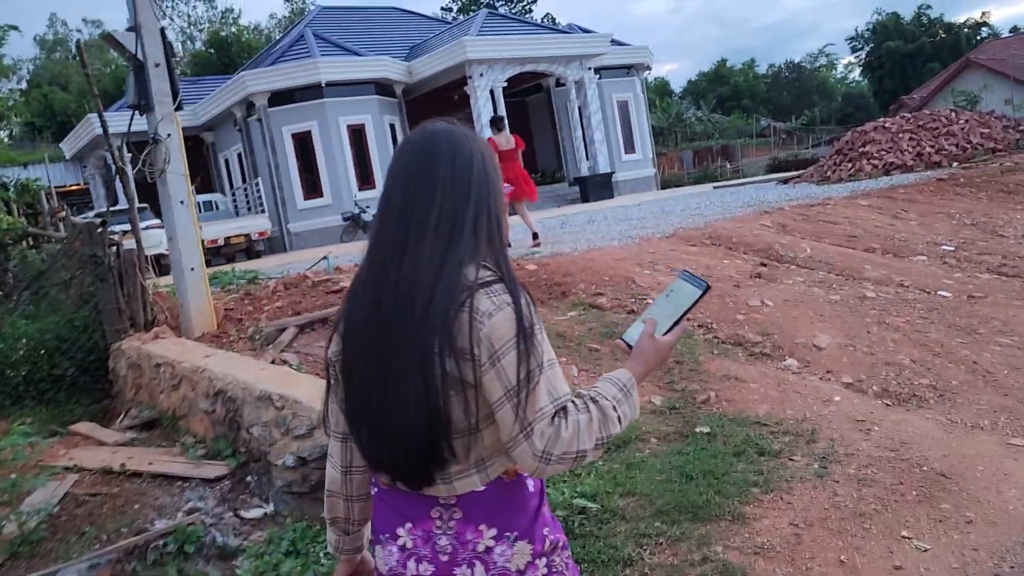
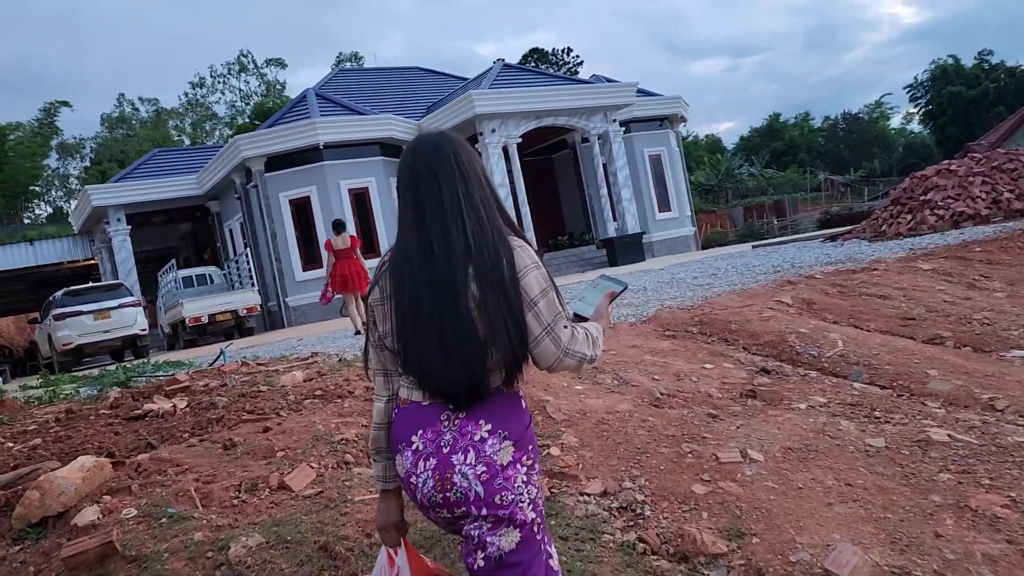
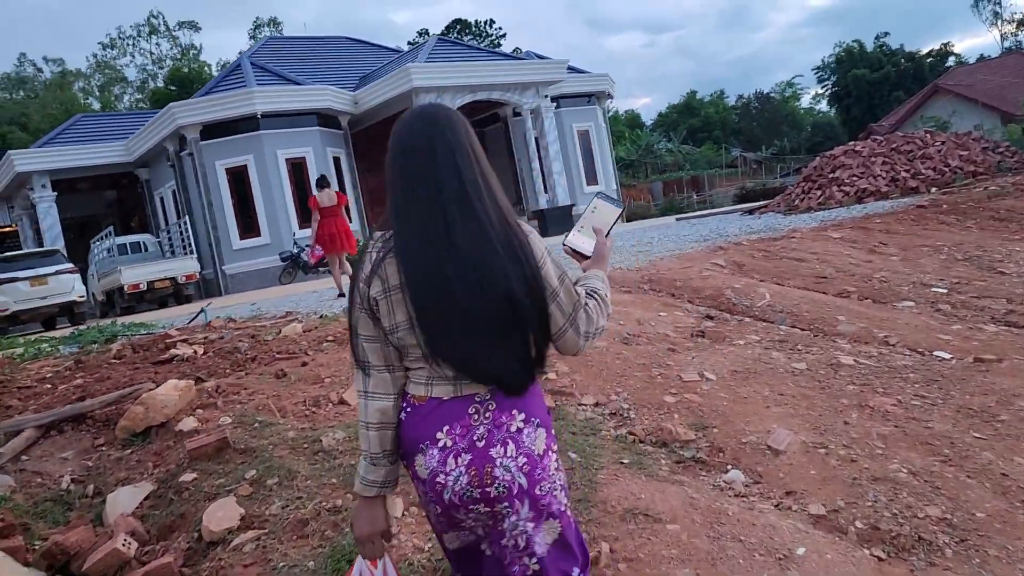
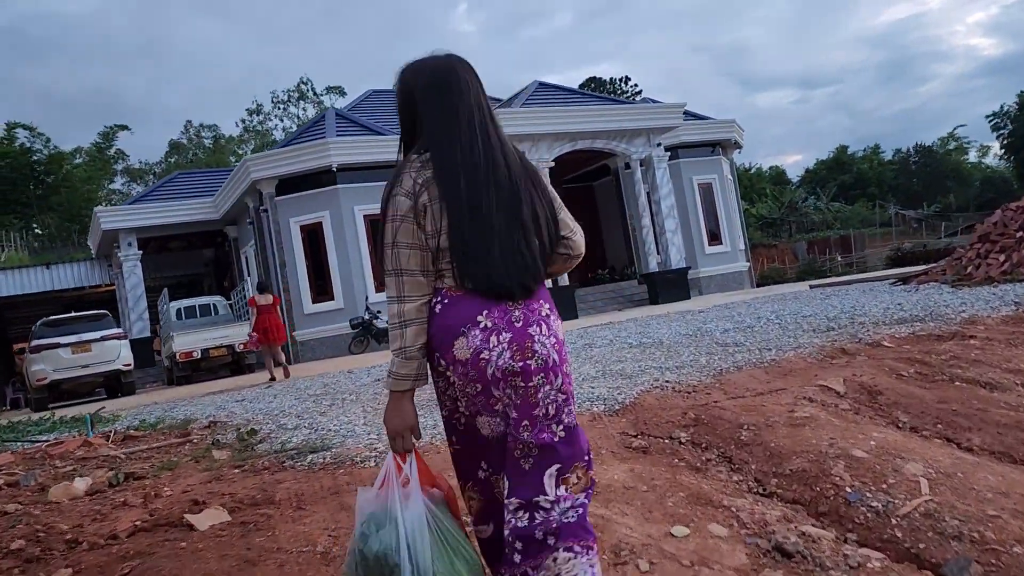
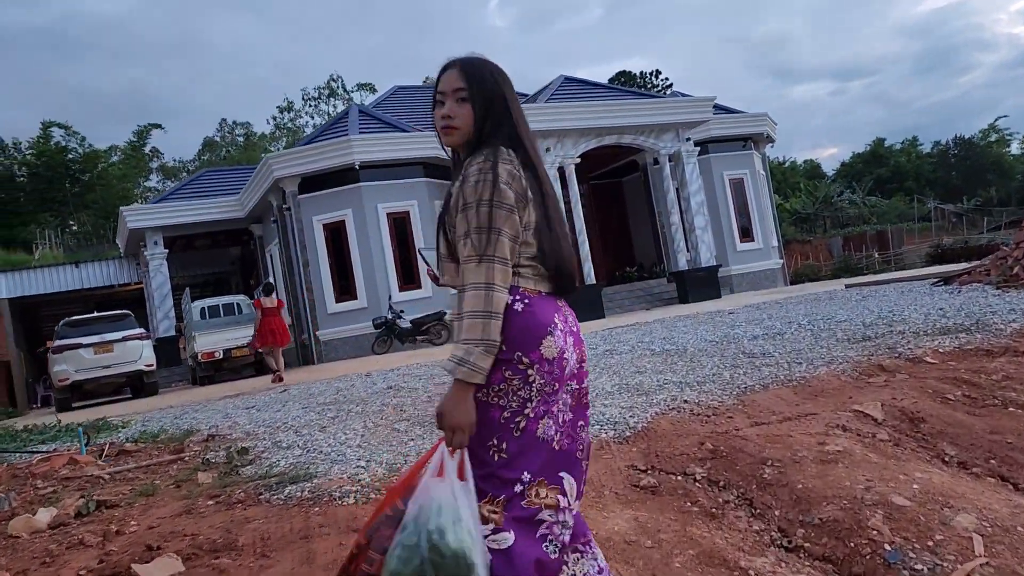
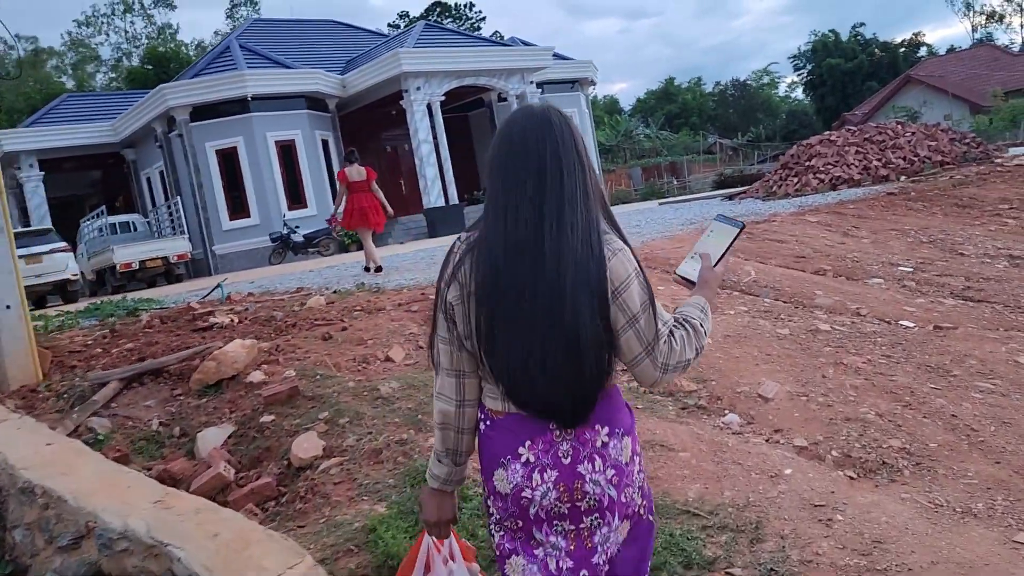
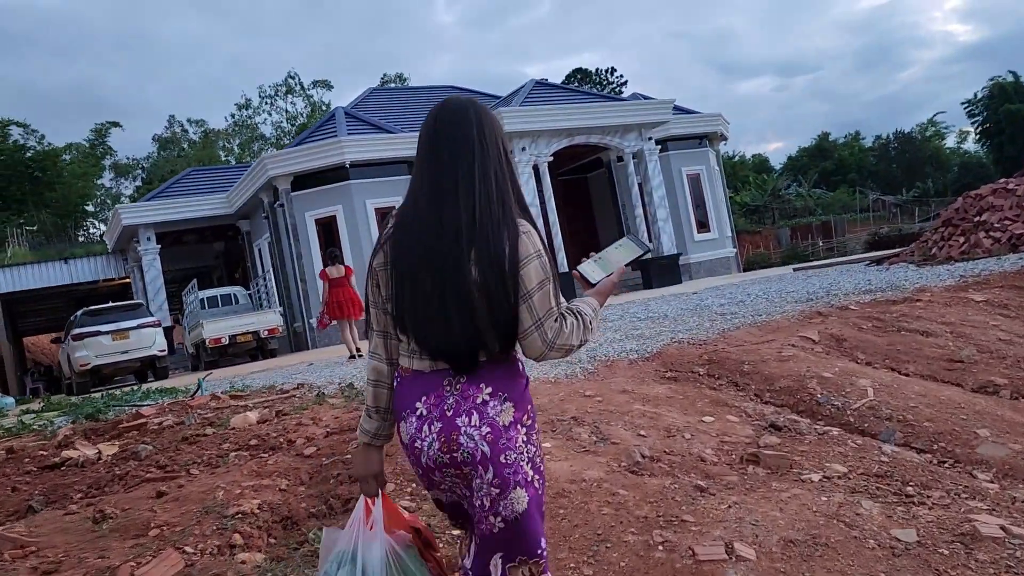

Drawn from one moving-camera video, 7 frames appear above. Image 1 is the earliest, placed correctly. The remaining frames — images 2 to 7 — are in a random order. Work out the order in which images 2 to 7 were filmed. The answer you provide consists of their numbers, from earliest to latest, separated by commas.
6, 3, 2, 7, 4, 5
